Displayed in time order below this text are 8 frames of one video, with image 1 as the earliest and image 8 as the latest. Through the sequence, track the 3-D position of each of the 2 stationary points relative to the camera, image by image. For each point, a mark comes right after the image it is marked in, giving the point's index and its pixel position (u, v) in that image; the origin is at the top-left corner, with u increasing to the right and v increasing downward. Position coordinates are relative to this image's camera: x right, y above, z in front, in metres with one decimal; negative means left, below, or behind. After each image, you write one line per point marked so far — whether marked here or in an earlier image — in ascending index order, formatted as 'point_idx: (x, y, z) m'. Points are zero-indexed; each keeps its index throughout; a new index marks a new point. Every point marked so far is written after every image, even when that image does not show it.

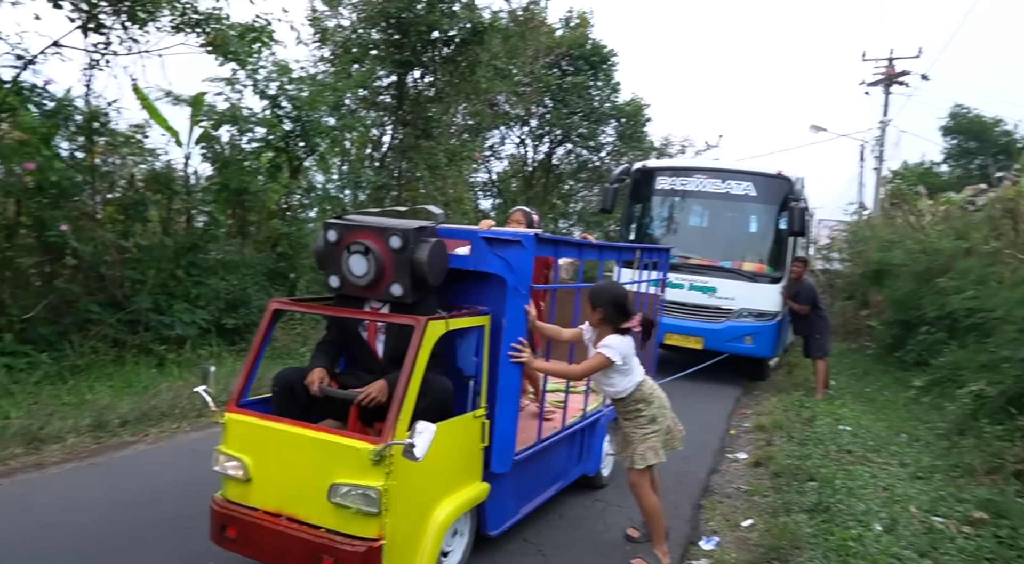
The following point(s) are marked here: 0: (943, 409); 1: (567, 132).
0: (+4.1, -1.2, +6.3) m
1: (+1.5, +4.0, +17.7) m
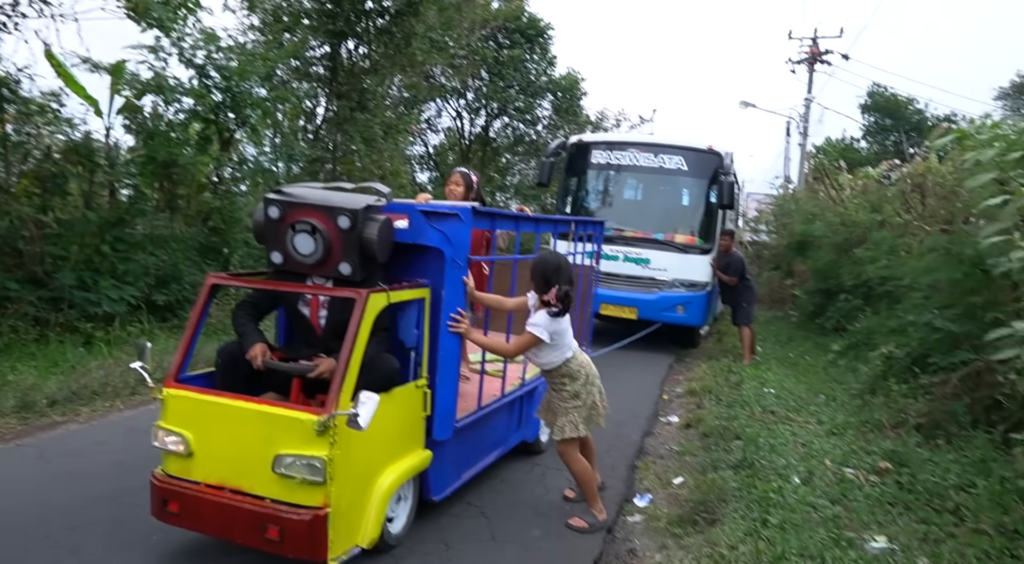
0: (+3.5, -0.9, +6.7) m
1: (-0.2, +4.7, +17.6) m
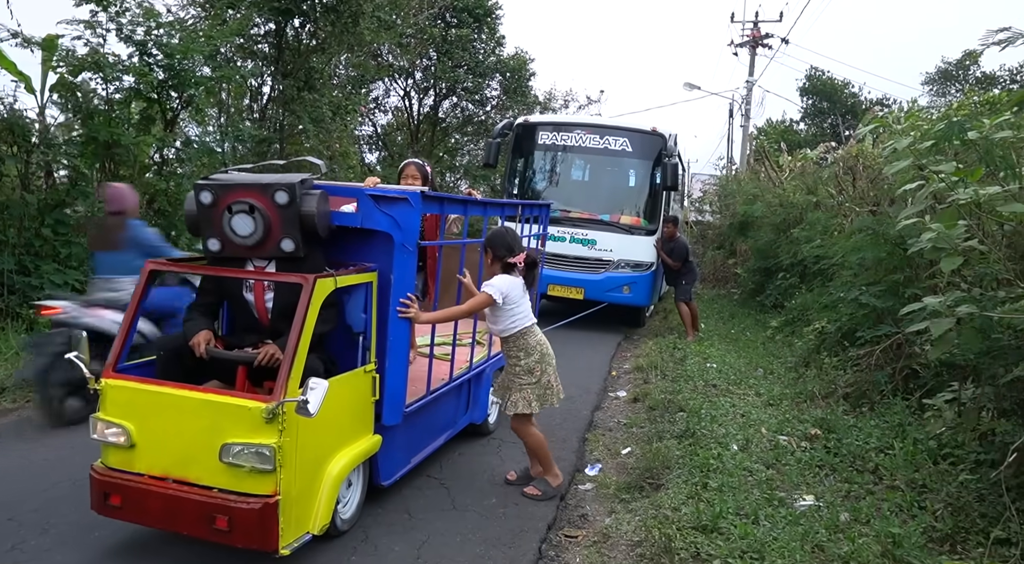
0: (+3.0, -0.7, +7.1) m
1: (-1.5, +5.2, +17.6) m
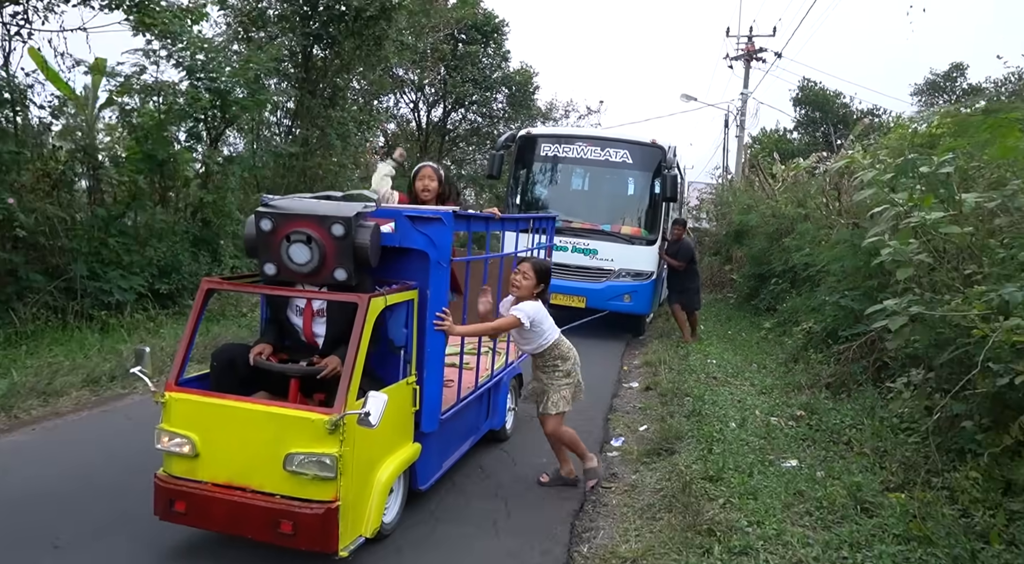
0: (+3.3, -0.7, +8.0) m
1: (-1.4, +5.1, +18.4) m
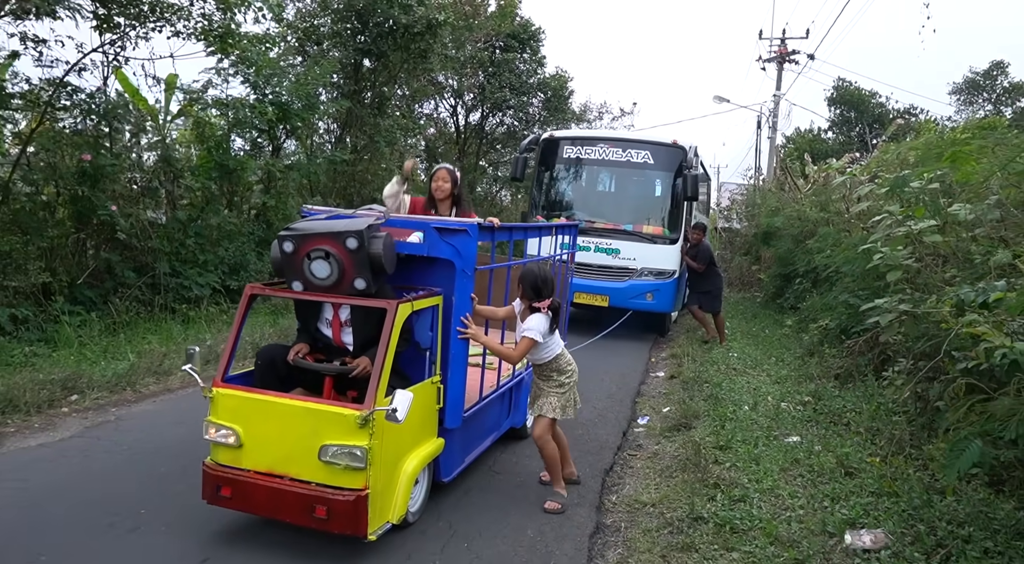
0: (+3.7, -0.7, +8.6) m
1: (-0.4, +5.1, +19.2) m
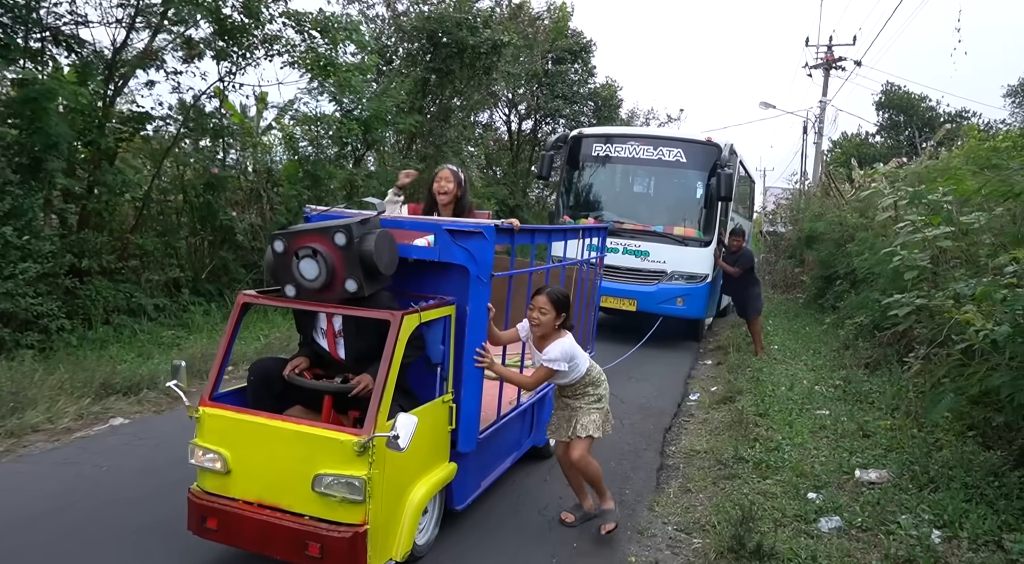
0: (+4.6, -0.7, +9.3) m
1: (+1.2, +5.1, +20.2) m
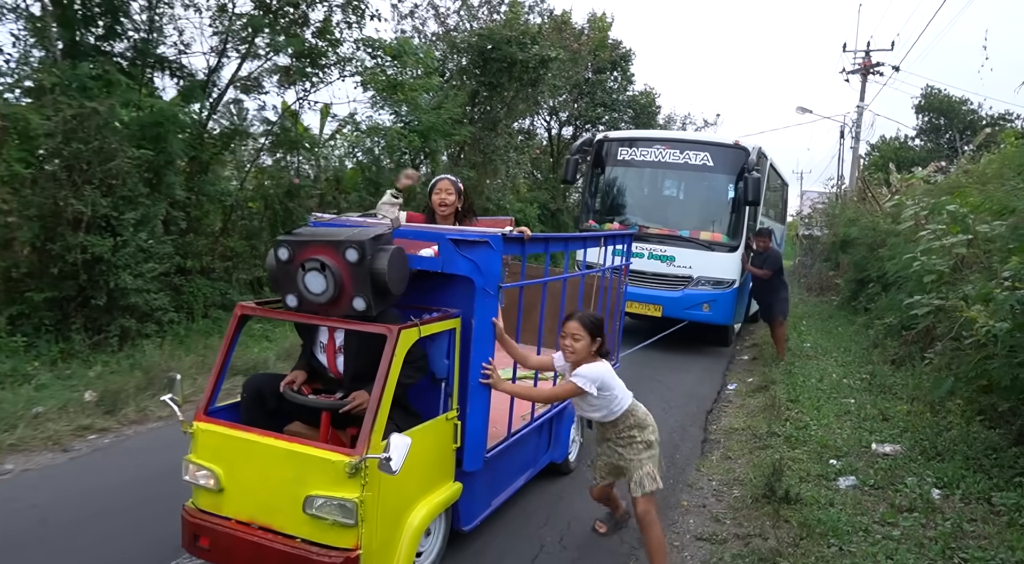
0: (+5.4, -0.8, +9.9) m
1: (+2.5, +5.1, +20.9) m
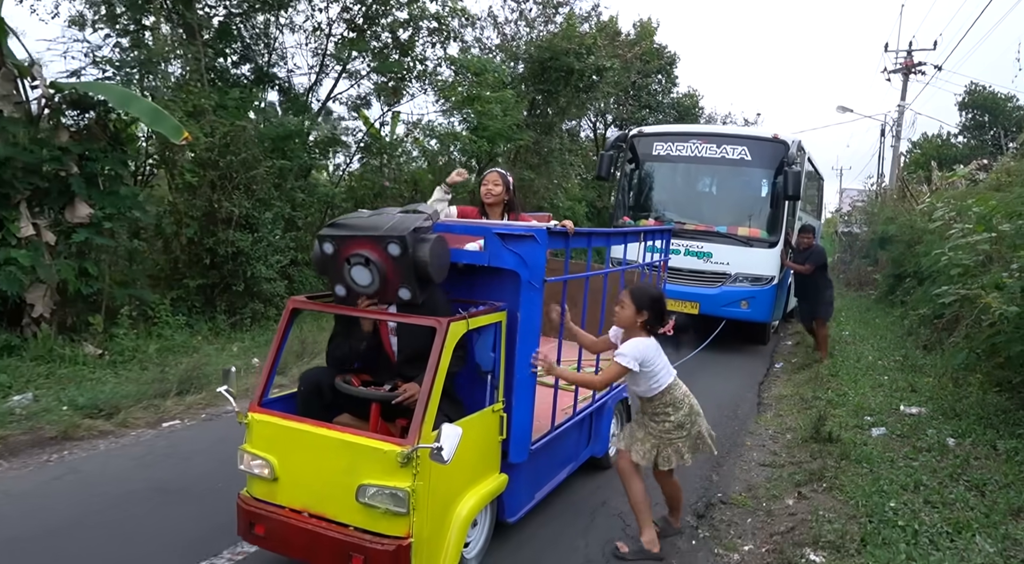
0: (+6.4, -0.7, +10.8) m
1: (+4.1, +5.3, +21.9) m
